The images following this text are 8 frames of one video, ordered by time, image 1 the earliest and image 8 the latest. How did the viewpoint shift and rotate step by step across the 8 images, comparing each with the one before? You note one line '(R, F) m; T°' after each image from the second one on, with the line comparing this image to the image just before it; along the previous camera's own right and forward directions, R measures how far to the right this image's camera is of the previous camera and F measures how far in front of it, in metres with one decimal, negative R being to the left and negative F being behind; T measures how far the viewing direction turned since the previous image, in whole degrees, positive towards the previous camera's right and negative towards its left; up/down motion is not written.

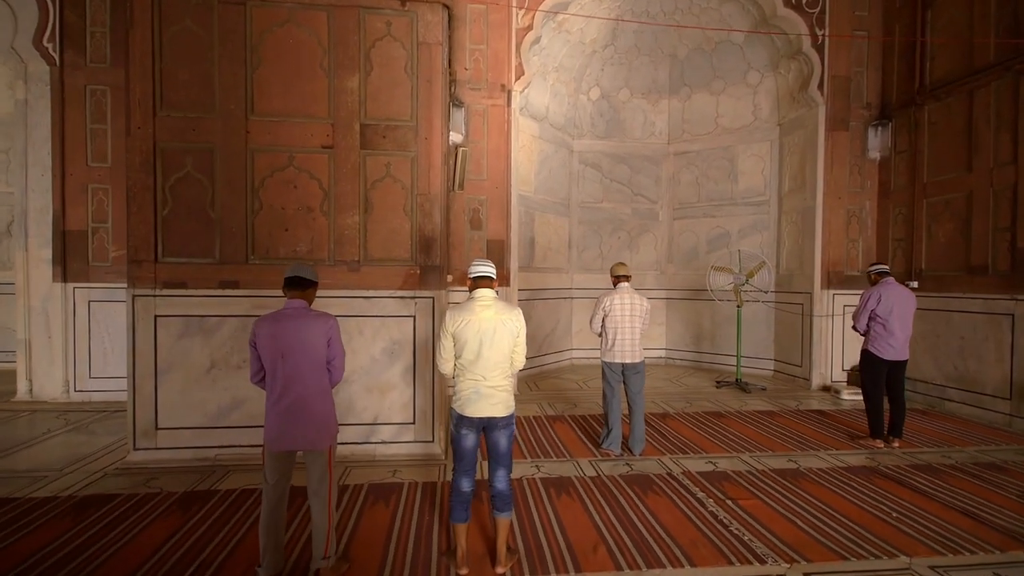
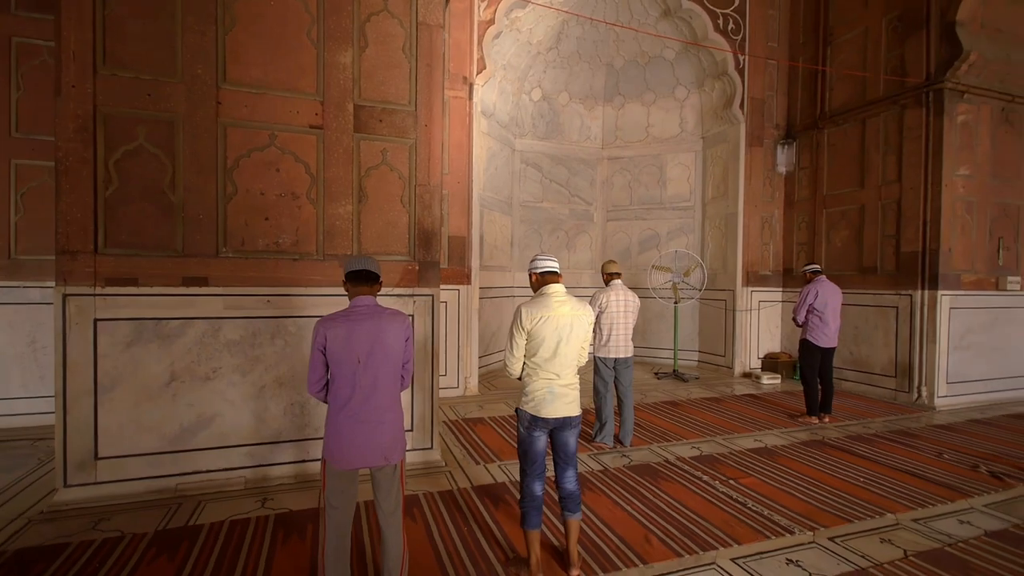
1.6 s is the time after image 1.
(-0.8, +0.2) m; +13°
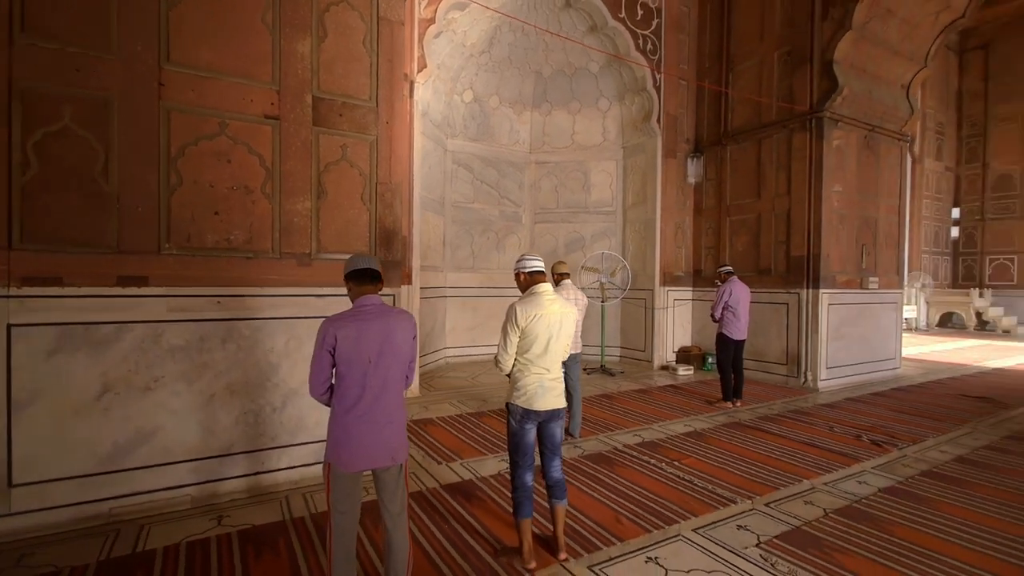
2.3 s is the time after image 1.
(-0.4, 0.0) m; +11°
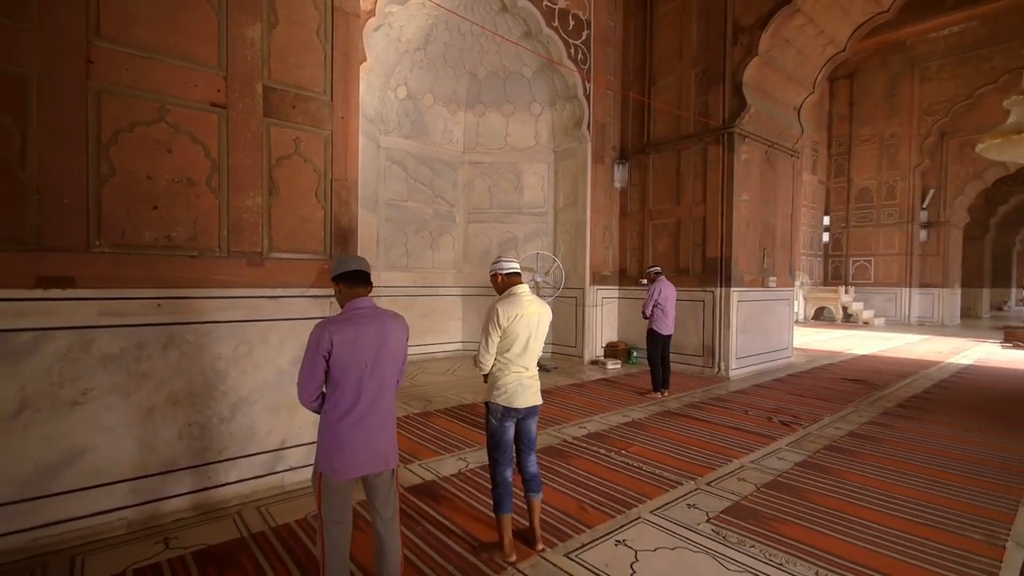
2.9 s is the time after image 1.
(-0.3, 0.0) m; +10°
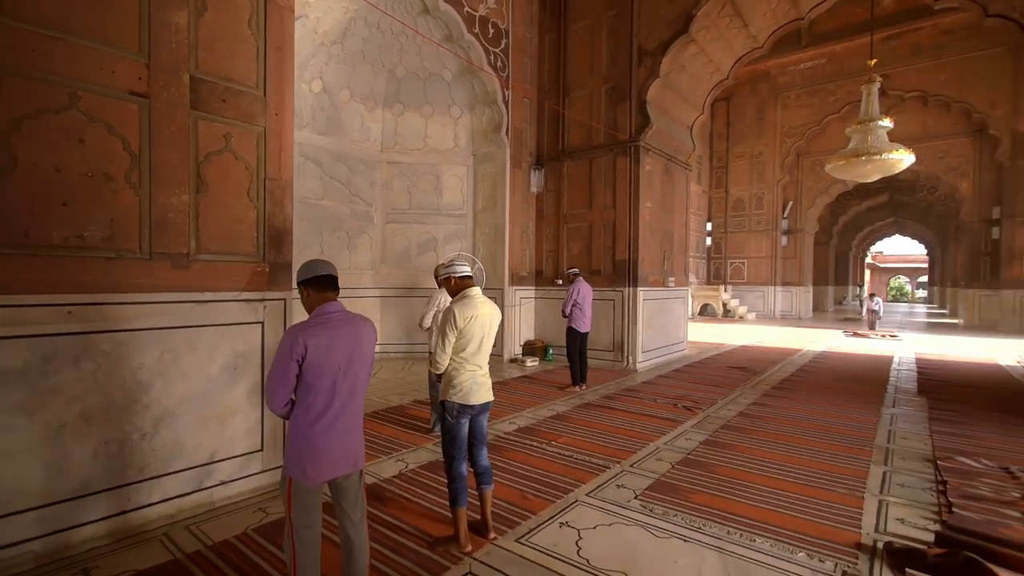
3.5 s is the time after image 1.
(-0.2, -0.1) m; +11°
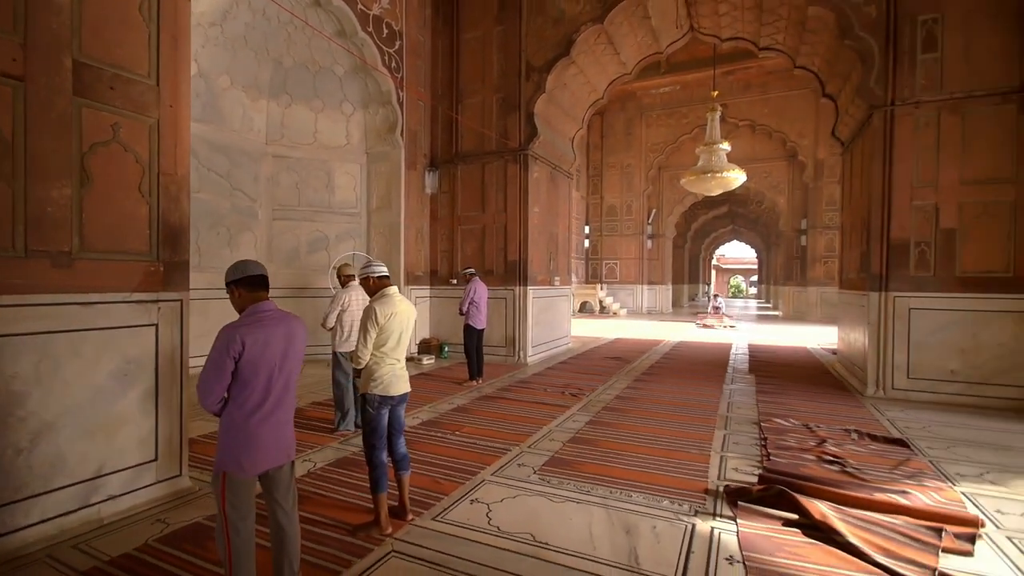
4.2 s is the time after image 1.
(-0.2, -0.3) m; +14°
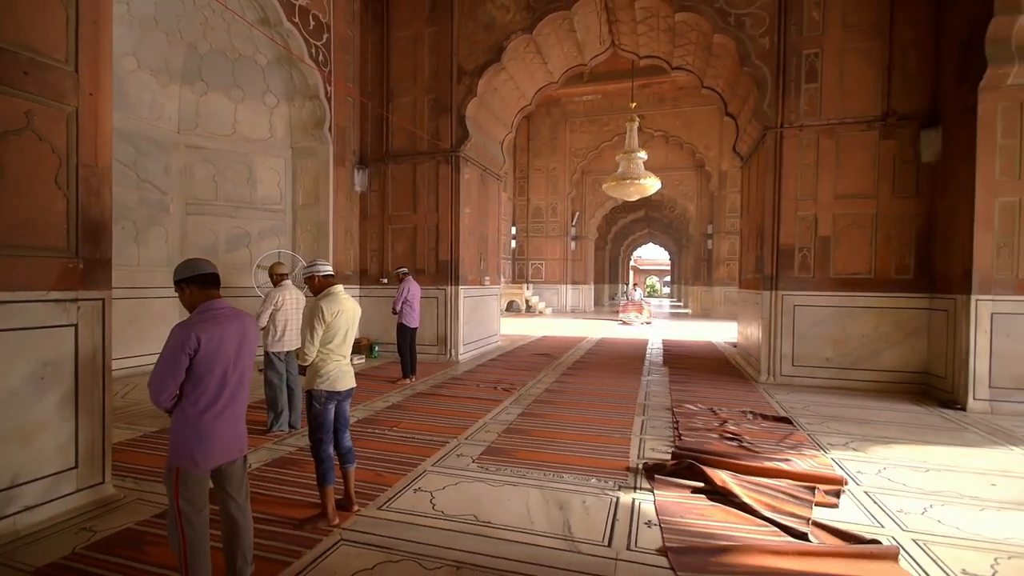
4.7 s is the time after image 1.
(-0.1, -0.2) m; +9°
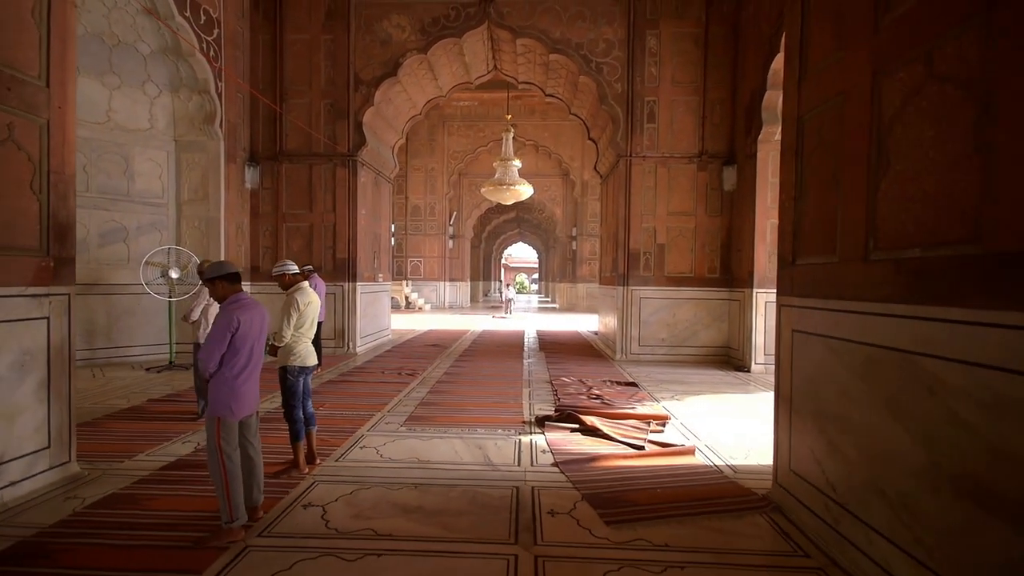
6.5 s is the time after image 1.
(-0.5, -0.9) m; +15°
